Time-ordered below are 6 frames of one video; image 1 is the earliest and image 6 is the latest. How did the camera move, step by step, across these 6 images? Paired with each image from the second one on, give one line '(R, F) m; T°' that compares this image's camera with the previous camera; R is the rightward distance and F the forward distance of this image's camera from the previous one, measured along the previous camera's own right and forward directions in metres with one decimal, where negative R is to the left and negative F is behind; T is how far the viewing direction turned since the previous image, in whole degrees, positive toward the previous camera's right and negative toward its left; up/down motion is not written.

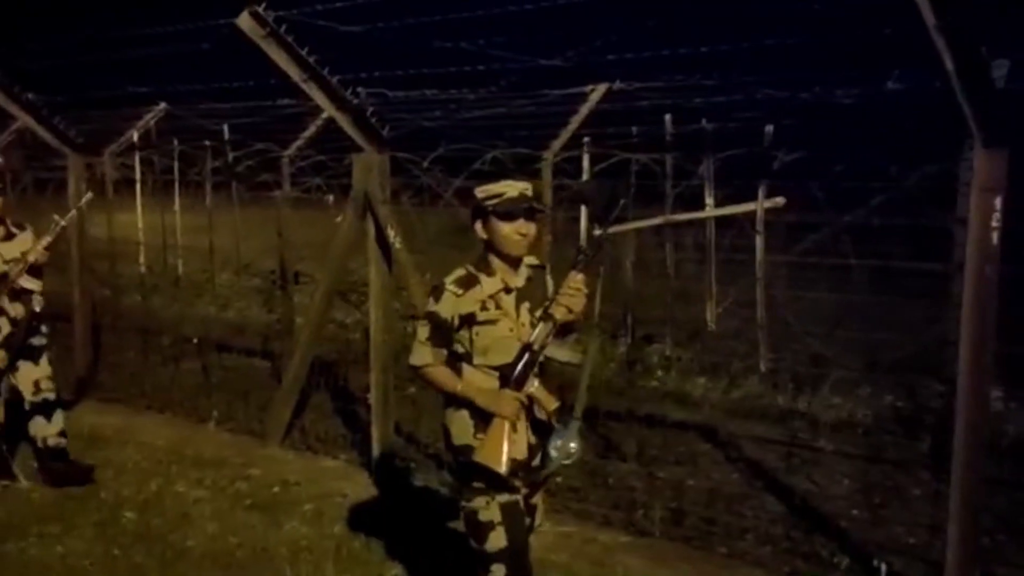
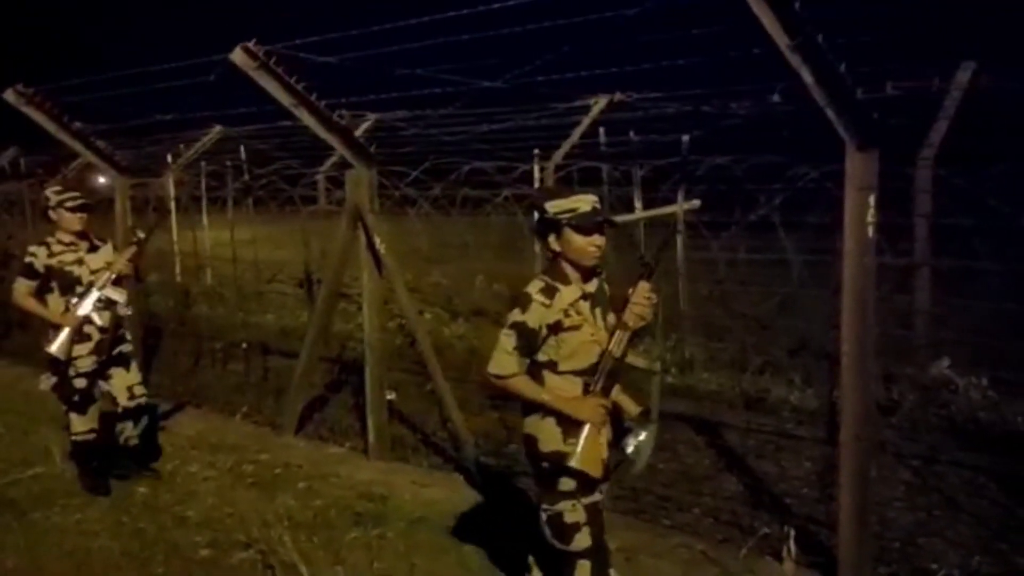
(+0.8, -0.6) m; -5°
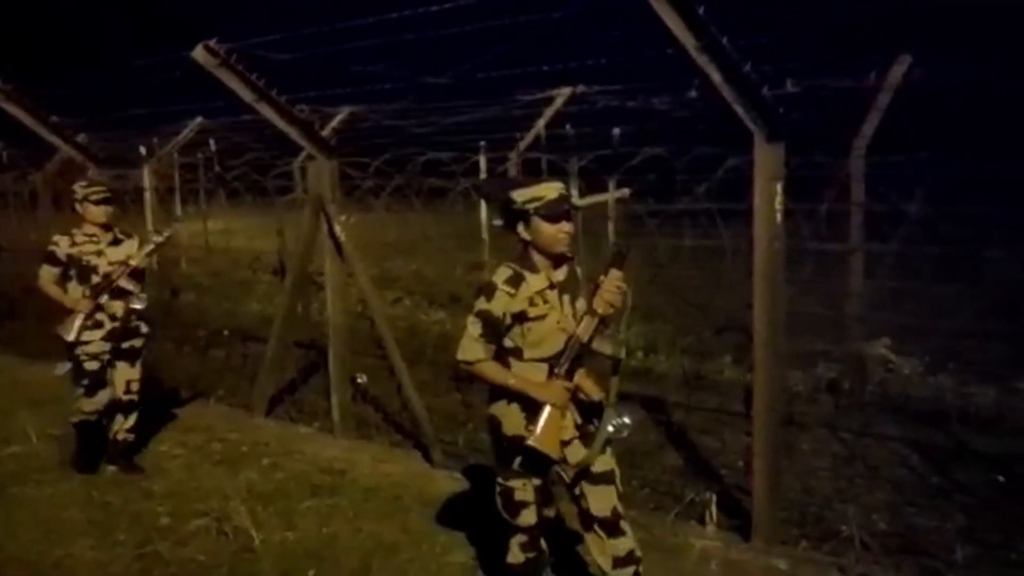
(+0.3, -0.4) m; 0°
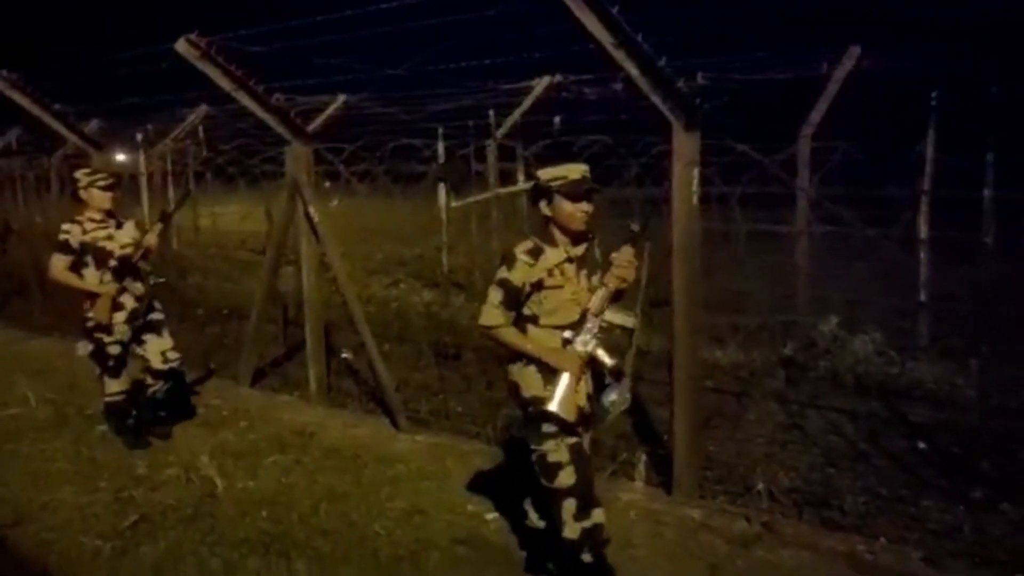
(+0.4, -0.5) m; -1°
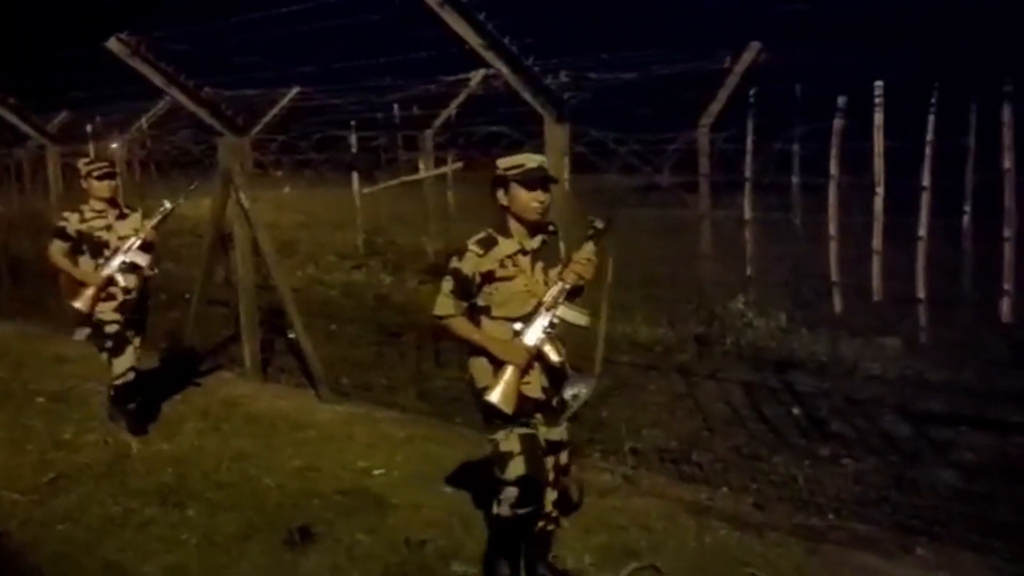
(+0.7, -0.6) m; 0°
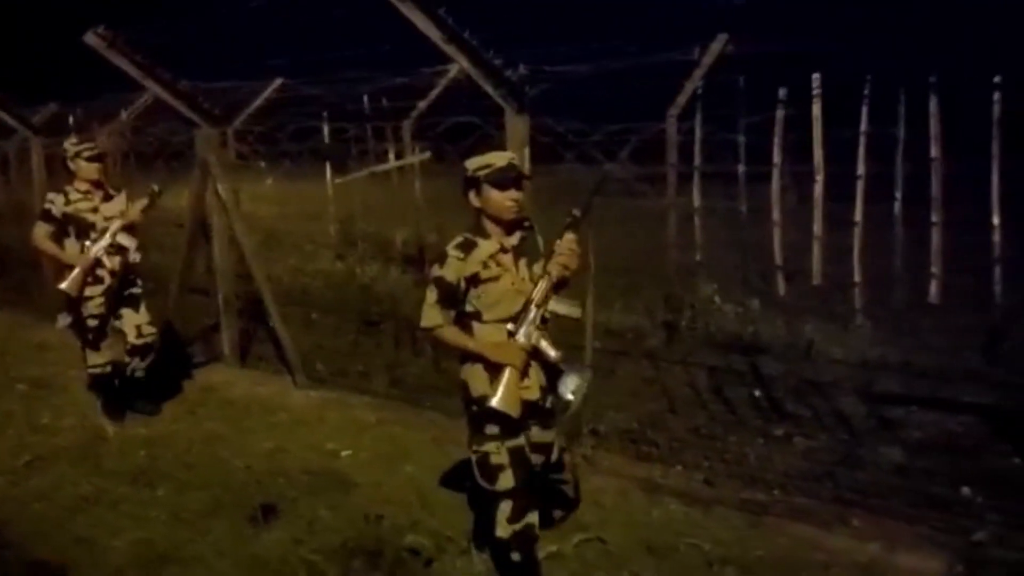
(+0.2, -0.2) m; 0°
